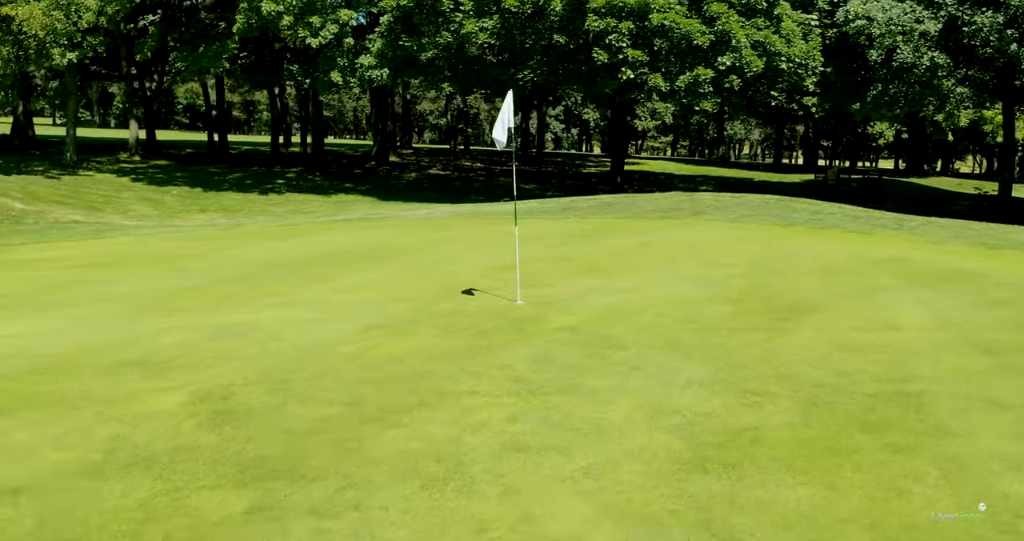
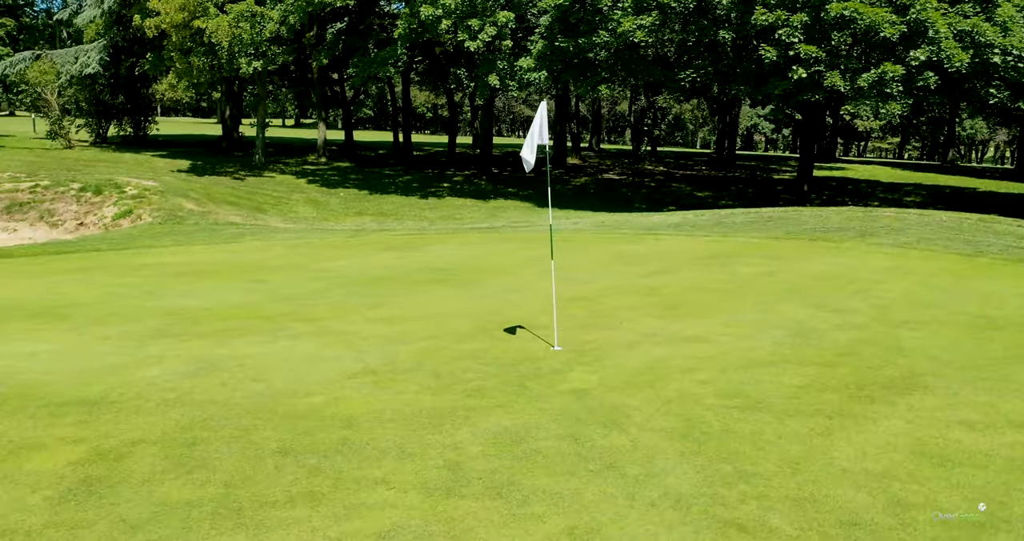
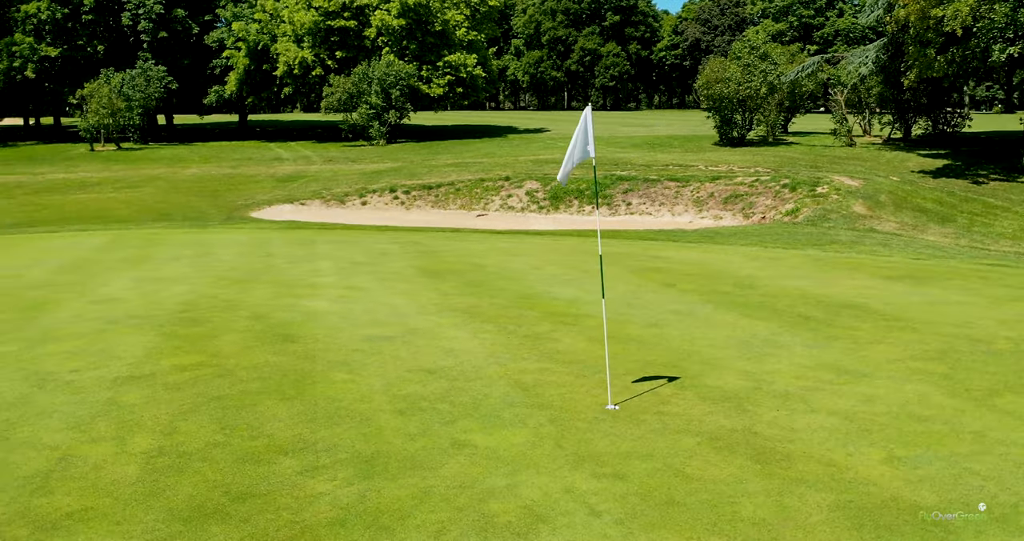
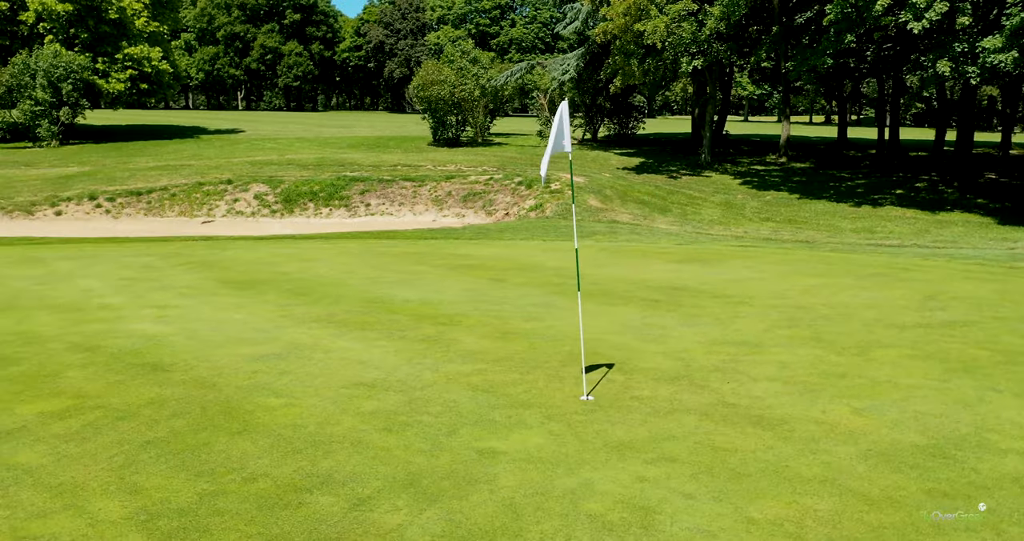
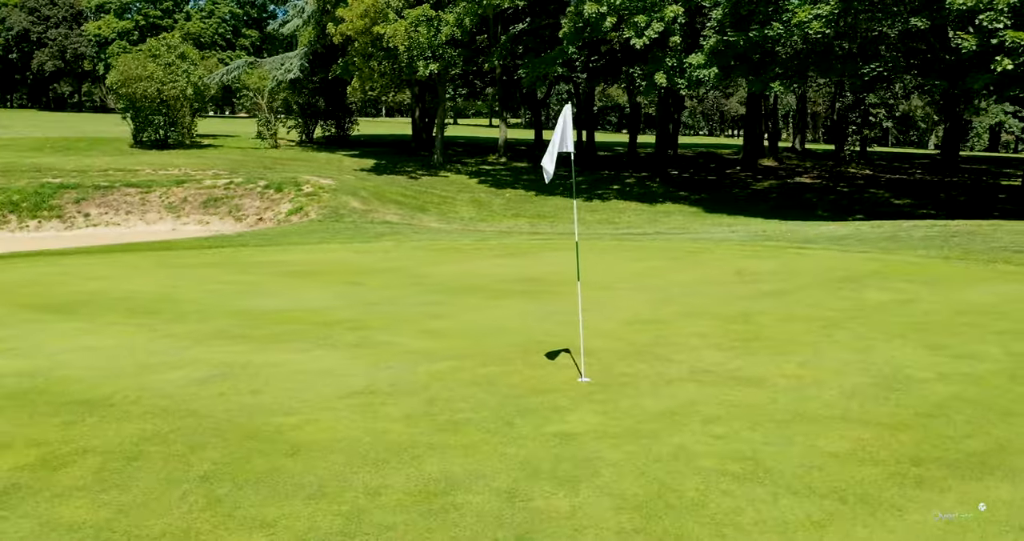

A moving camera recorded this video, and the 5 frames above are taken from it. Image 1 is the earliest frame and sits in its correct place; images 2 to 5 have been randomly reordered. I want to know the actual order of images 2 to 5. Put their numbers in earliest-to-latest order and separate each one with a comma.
2, 5, 4, 3
